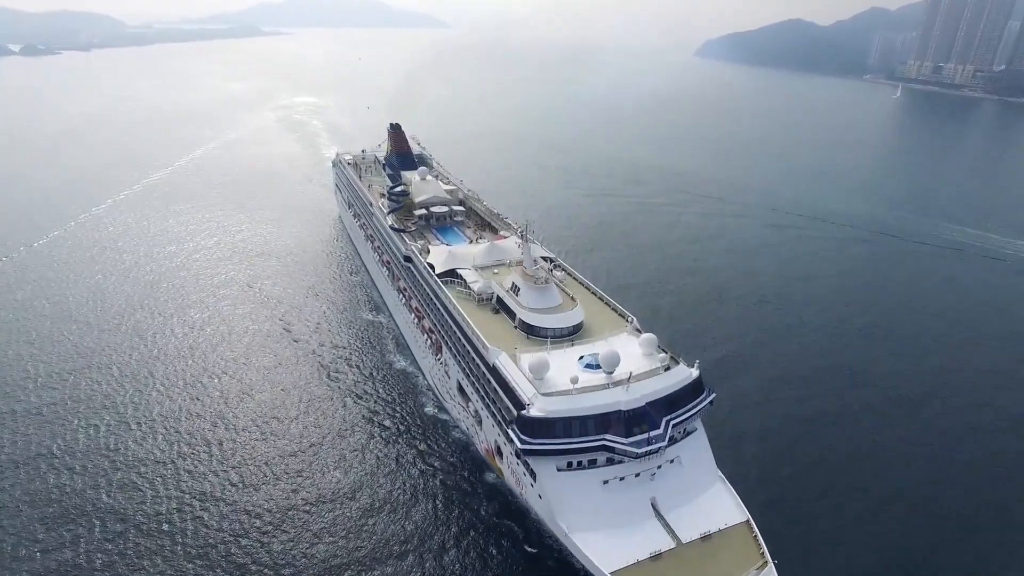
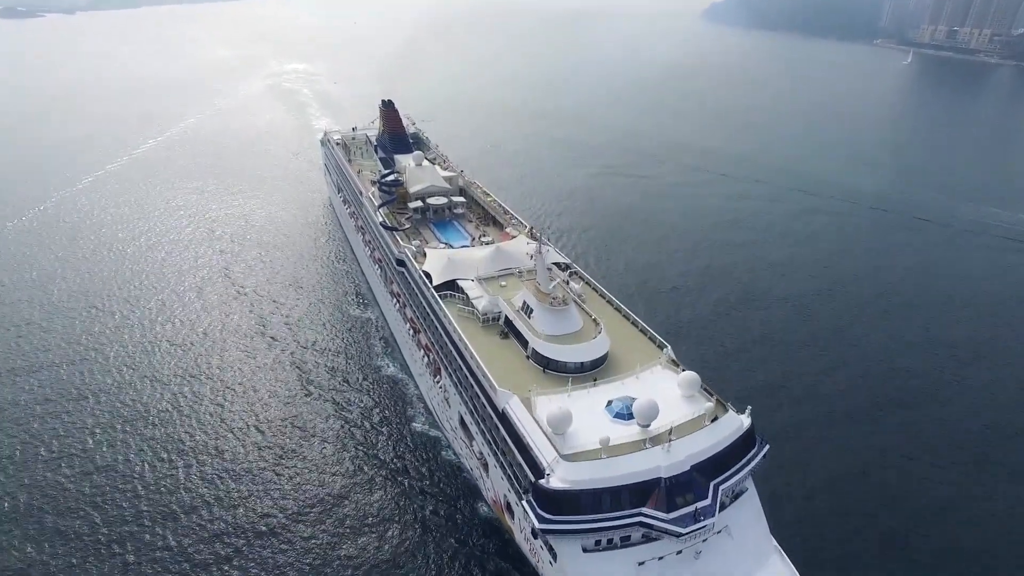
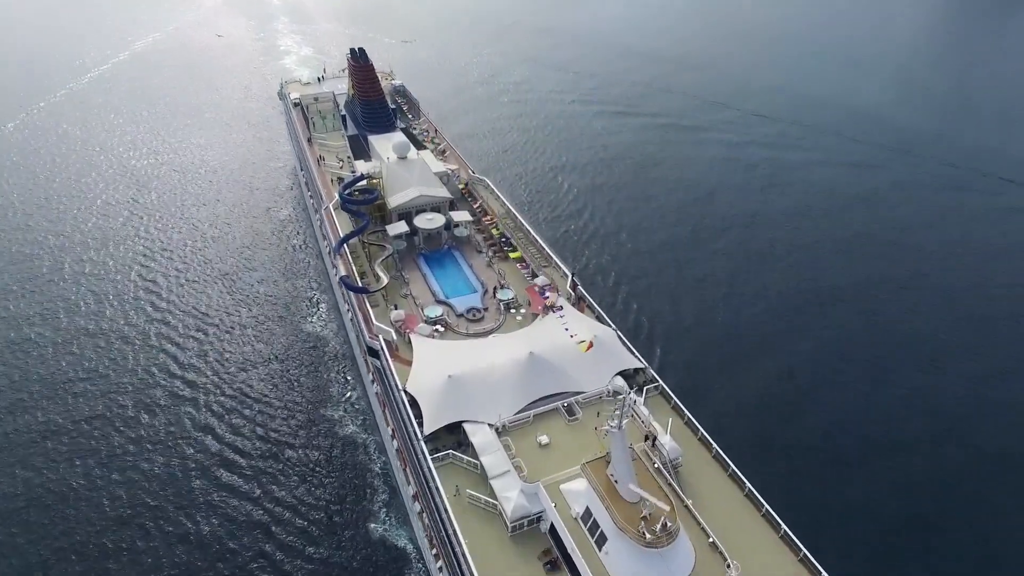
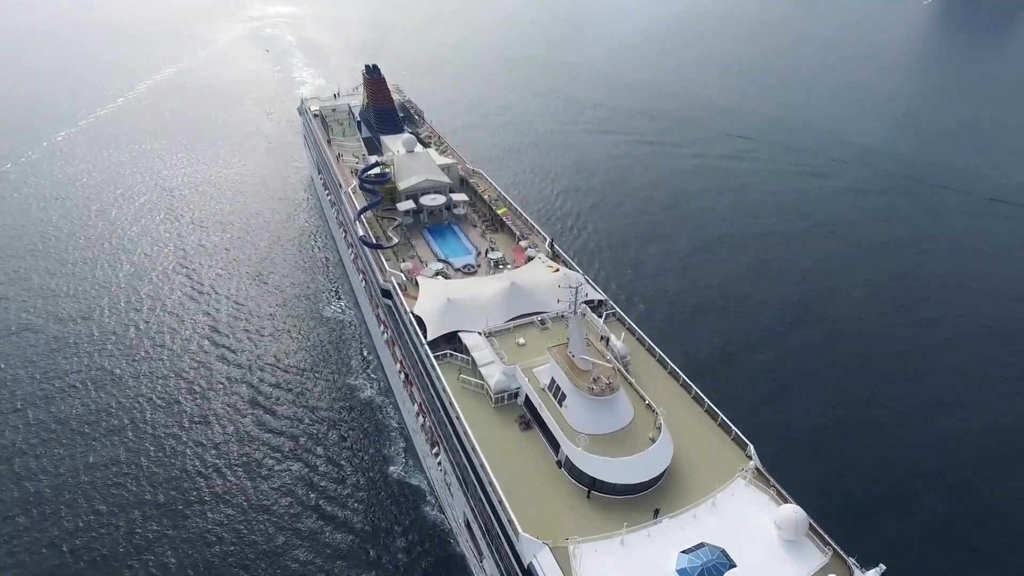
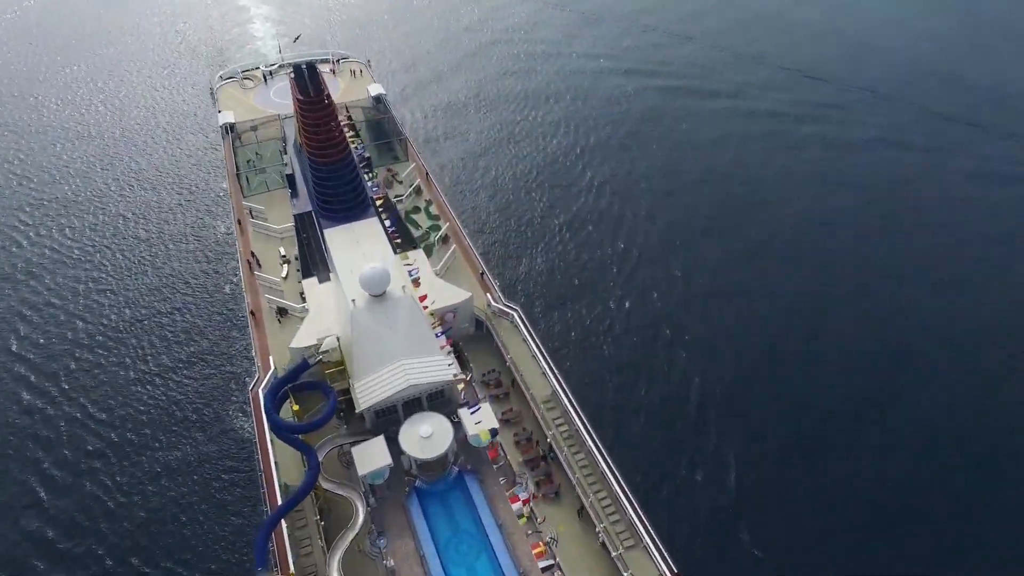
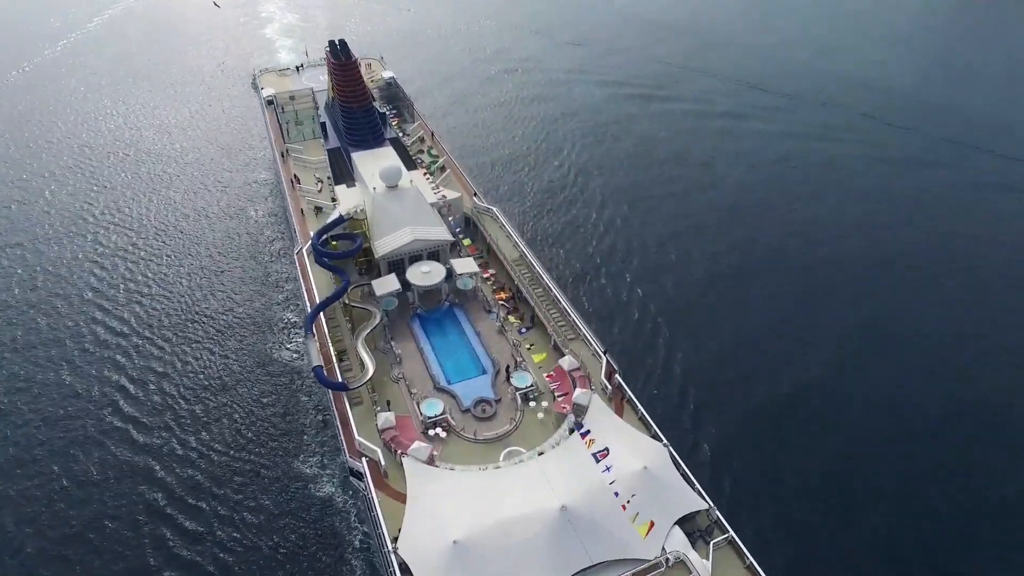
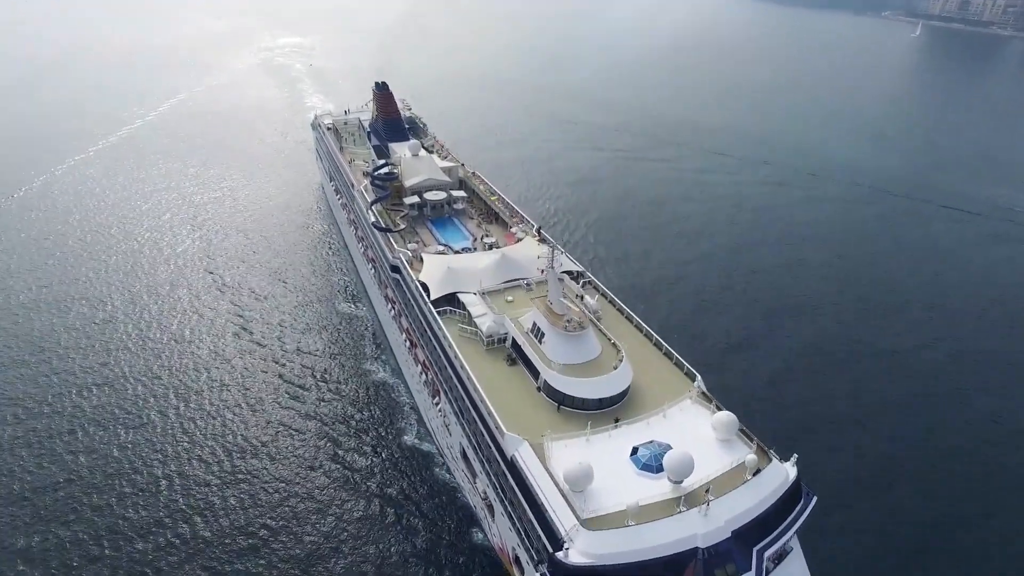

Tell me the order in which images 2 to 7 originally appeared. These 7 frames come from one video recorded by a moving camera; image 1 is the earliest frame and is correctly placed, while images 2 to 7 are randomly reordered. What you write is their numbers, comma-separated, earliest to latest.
2, 7, 4, 3, 6, 5
